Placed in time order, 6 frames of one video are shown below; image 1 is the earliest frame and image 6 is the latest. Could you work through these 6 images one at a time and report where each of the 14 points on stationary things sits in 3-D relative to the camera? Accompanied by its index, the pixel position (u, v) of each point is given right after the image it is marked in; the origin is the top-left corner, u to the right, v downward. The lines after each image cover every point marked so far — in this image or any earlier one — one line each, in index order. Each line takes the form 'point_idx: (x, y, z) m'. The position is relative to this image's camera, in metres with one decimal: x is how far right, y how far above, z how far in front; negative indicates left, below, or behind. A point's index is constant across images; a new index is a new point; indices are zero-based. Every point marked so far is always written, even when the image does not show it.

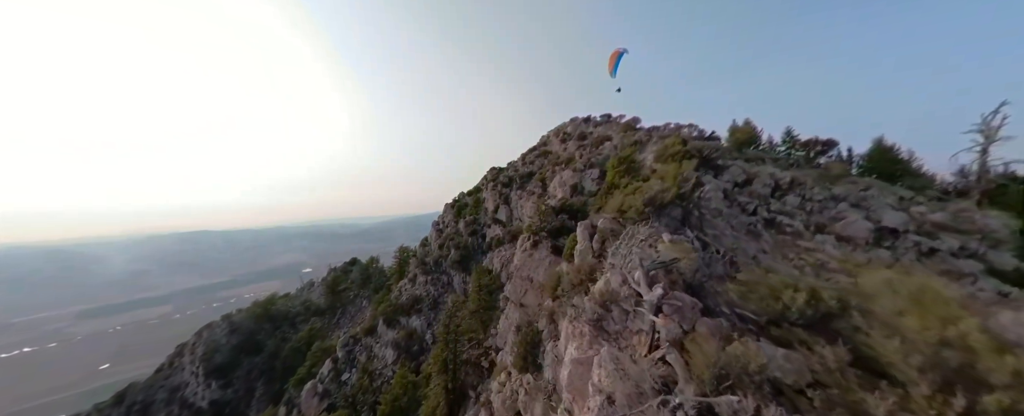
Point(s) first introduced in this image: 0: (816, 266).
0: (+10.2, -1.9, +9.6) m
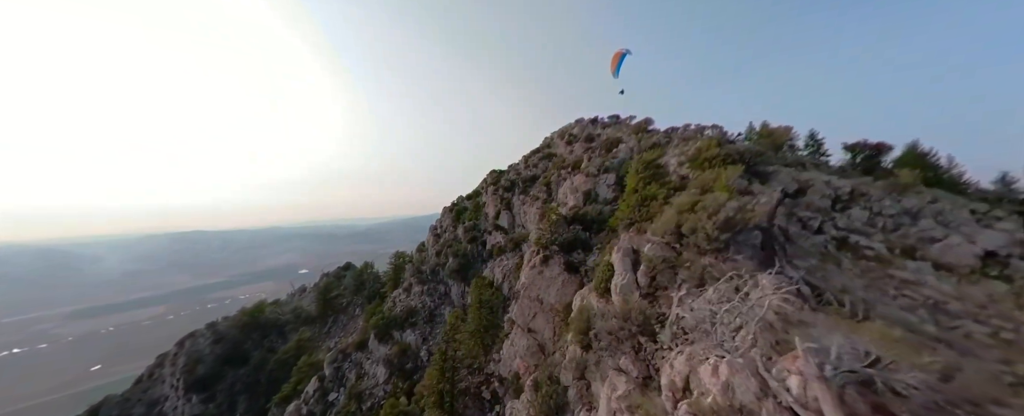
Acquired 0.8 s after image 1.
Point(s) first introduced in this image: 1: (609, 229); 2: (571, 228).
0: (+10.6, -2.5, +7.3) m
1: (+5.9, -1.3, +17.1) m
2: (+3.8, -1.3, +18.2) m
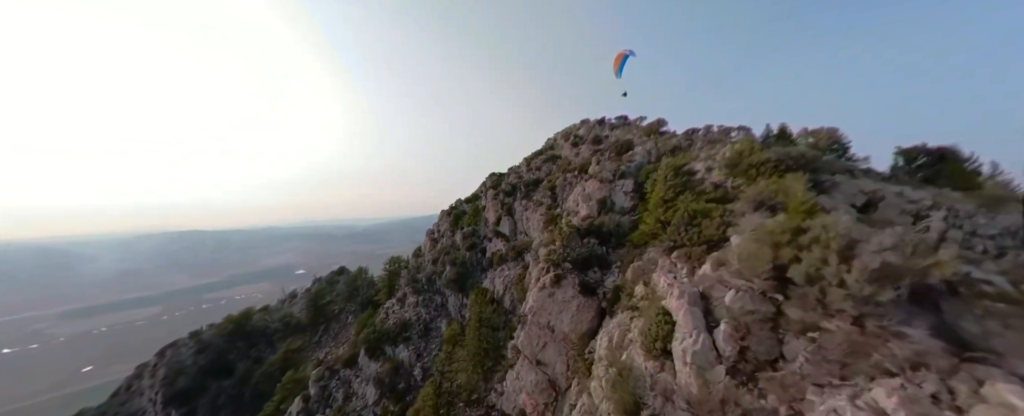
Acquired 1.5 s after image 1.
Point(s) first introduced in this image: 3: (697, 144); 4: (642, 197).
0: (+11.0, -3.1, +5.1) m
1: (+6.2, -1.9, +14.8) m
2: (+4.1, -1.9, +15.9) m
3: (+12.3, +4.3, +19.2) m
4: (+7.7, +0.7, +17.0) m
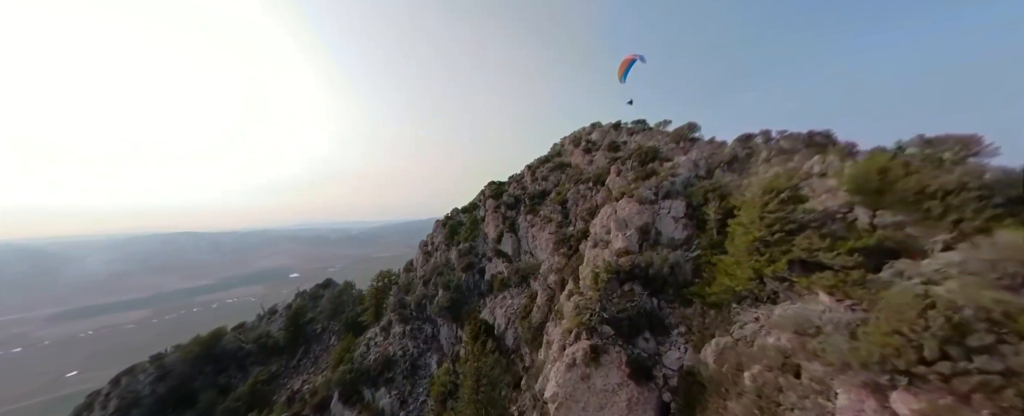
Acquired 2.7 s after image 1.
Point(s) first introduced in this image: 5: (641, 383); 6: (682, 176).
0: (+11.6, -4.4, +0.6) m
1: (+6.7, -3.3, +10.3) m
2: (+4.6, -3.2, +11.4) m
3: (+12.8, +2.8, +14.8) m
4: (+8.2, -0.8, +12.5) m
5: (+4.1, -5.6, +9.0) m
6: (+9.1, +1.7, +15.3) m
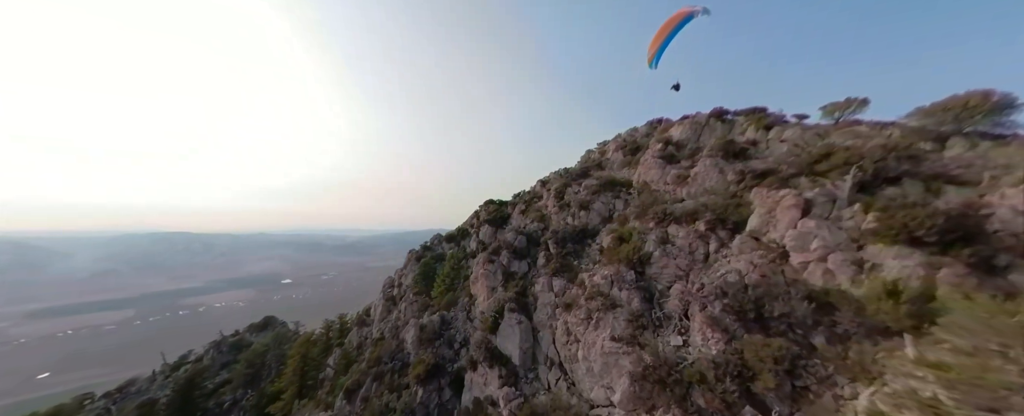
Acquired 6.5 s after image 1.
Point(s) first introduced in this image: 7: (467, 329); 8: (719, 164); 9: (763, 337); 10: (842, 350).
0: (+12.0, -6.3, -14.9) m
1: (+7.2, -5.4, -5.1) m
2: (+5.1, -5.3, -4.0) m
3: (+13.6, +0.1, -0.3) m
4: (+8.8, -3.1, -2.8) m
5: (+4.5, -7.5, -6.5) m
6: (+9.8, -0.8, +0.1) m
7: (-2.8, -7.5, +17.6) m
8: (+10.7, +2.2, +14.4) m
9: (+7.5, -3.8, +8.5) m
10: (+8.8, -3.8, +7.6) m
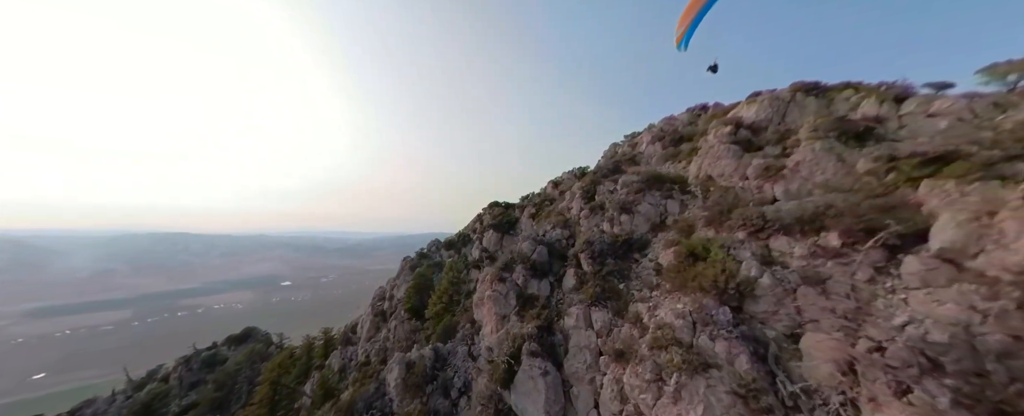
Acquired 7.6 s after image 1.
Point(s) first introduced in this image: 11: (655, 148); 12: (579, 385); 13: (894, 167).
0: (+12.8, -6.0, -19.4) m
1: (+8.0, -5.2, -9.6) m
2: (+5.8, -5.2, -8.5) m
3: (+14.4, +0.1, -4.8) m
4: (+9.6, -3.0, -7.3) m
5: (+5.3, -7.3, -11.0) m
6: (+10.6, -0.8, -4.4) m
7: (-2.0, -7.5, +13.1) m
8: (+11.6, +2.0, +9.9) m
9: (+8.3, -3.9, +4.0) m
10: (+9.6, -3.8, +3.1) m
11: (+9.7, +4.2, +19.1) m
12: (+2.4, -6.0, +9.7) m
13: (+11.5, +1.3, +8.6) m
